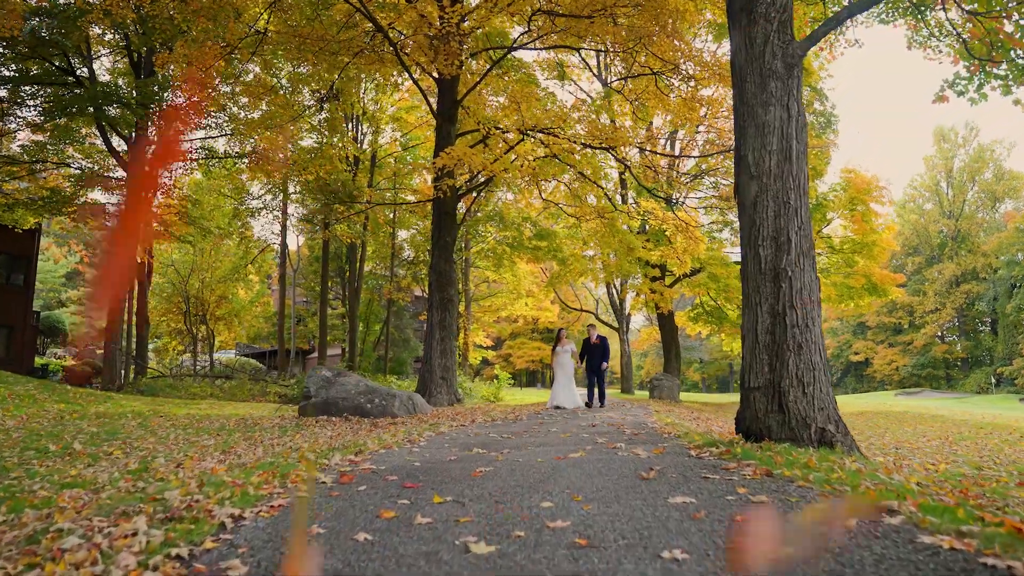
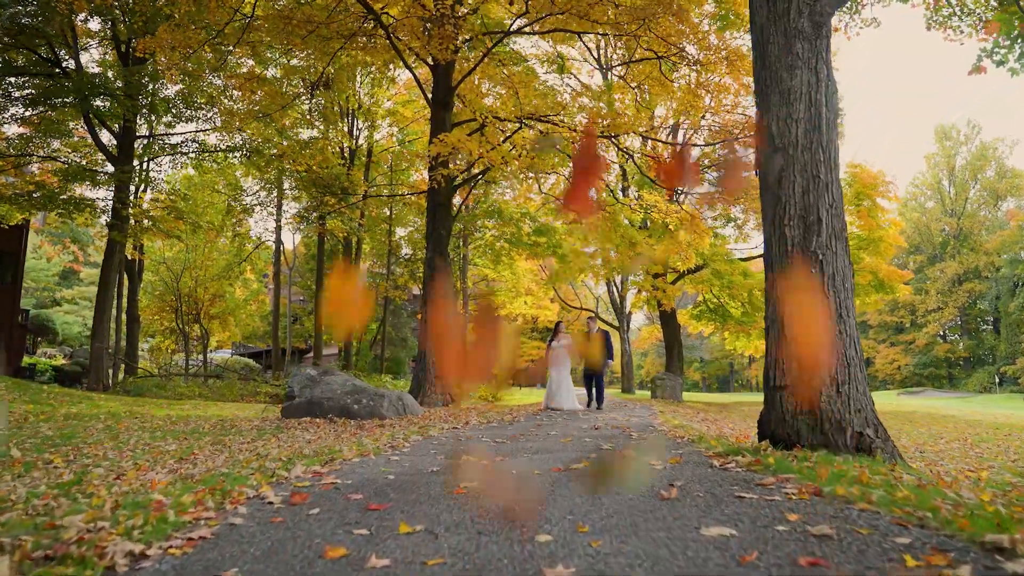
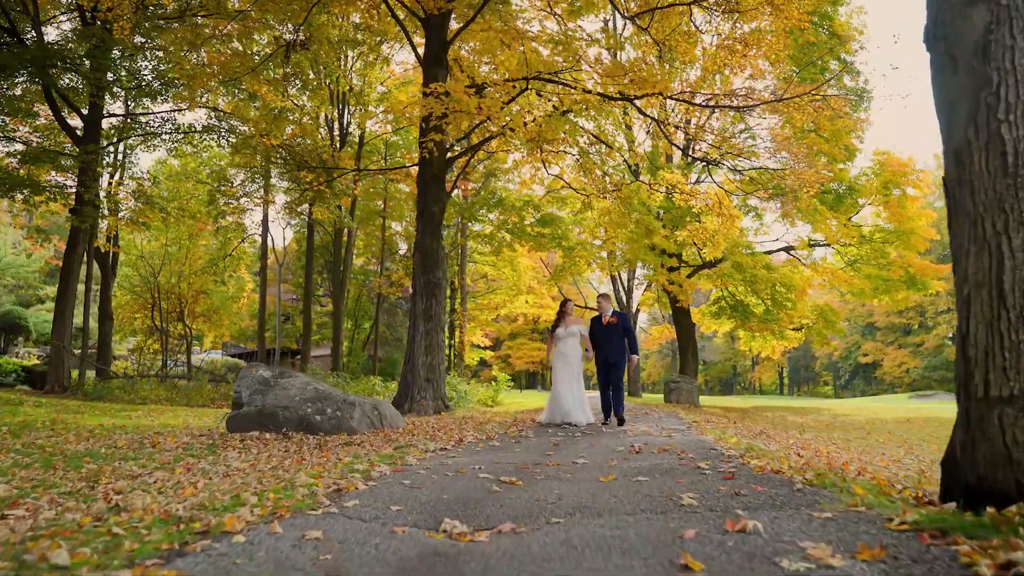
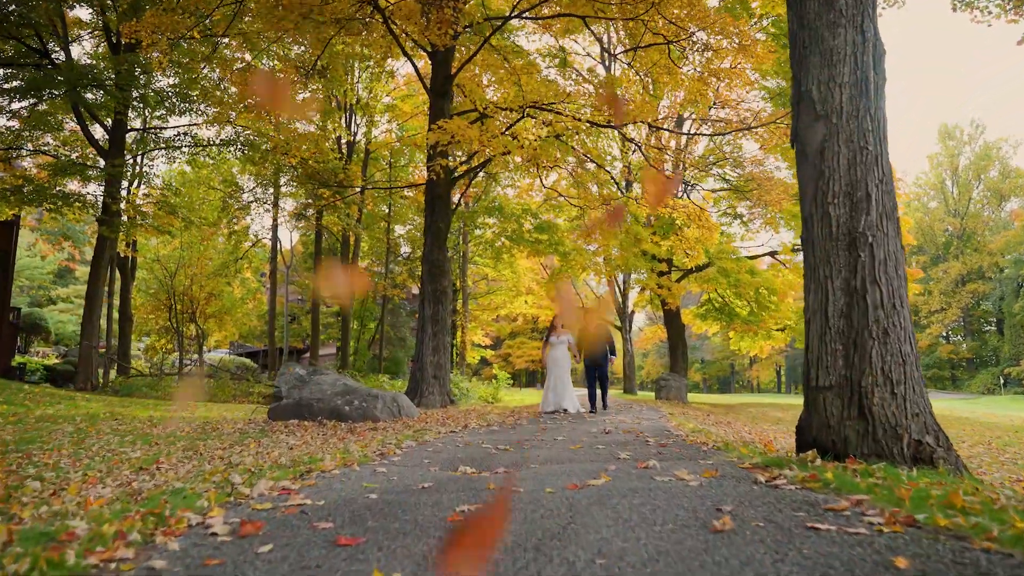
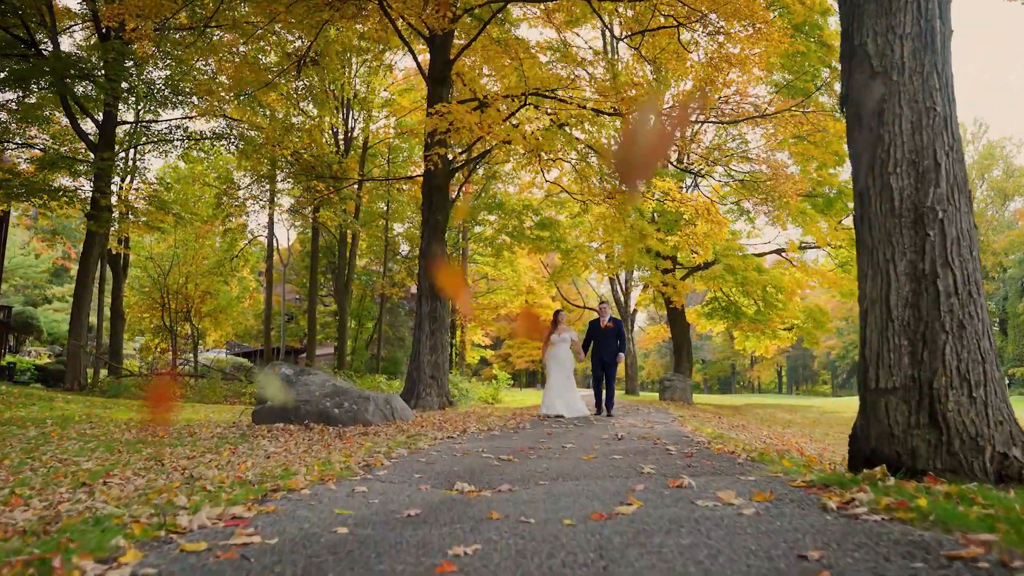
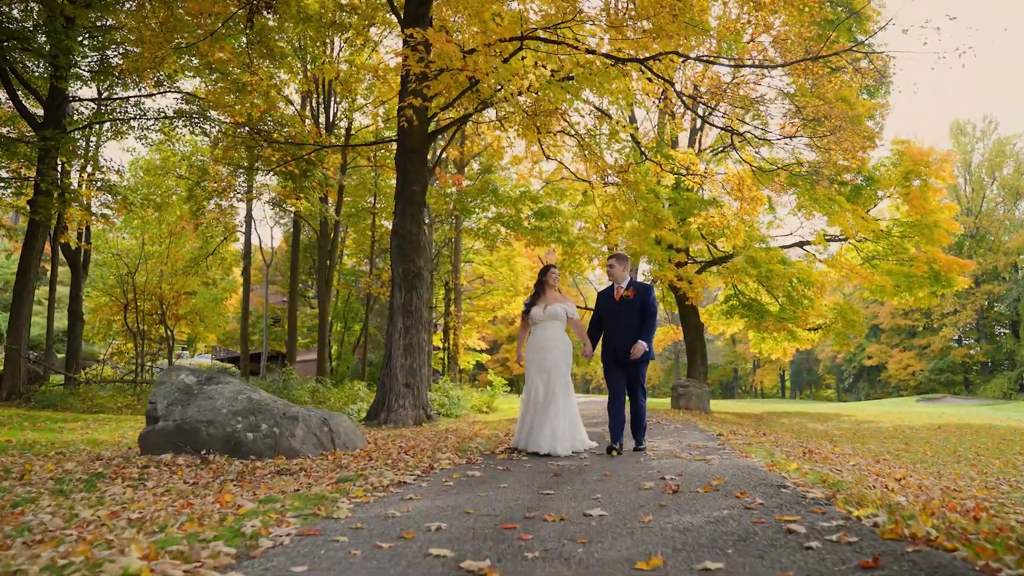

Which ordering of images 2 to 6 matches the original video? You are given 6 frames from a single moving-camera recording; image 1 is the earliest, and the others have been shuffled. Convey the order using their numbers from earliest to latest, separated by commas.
2, 4, 5, 3, 6
